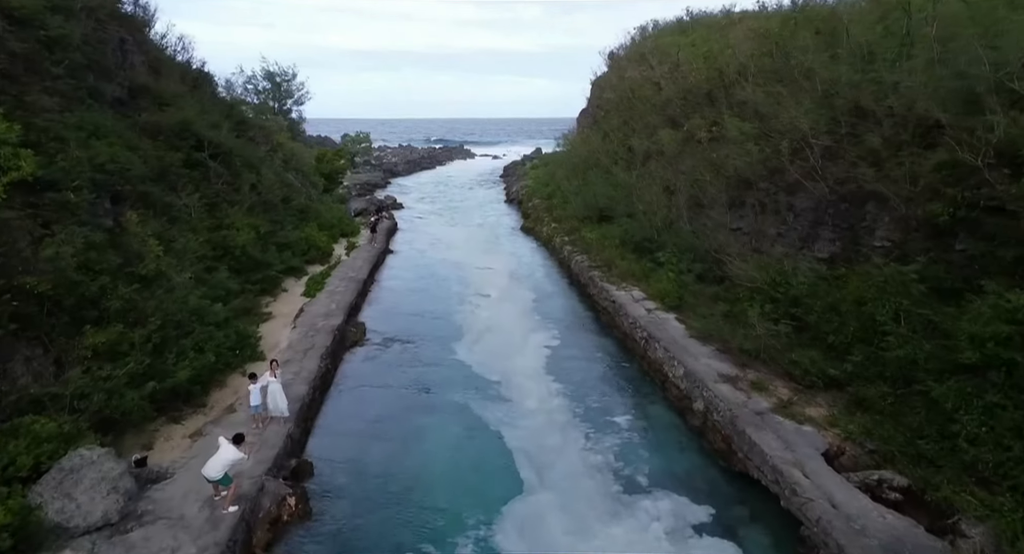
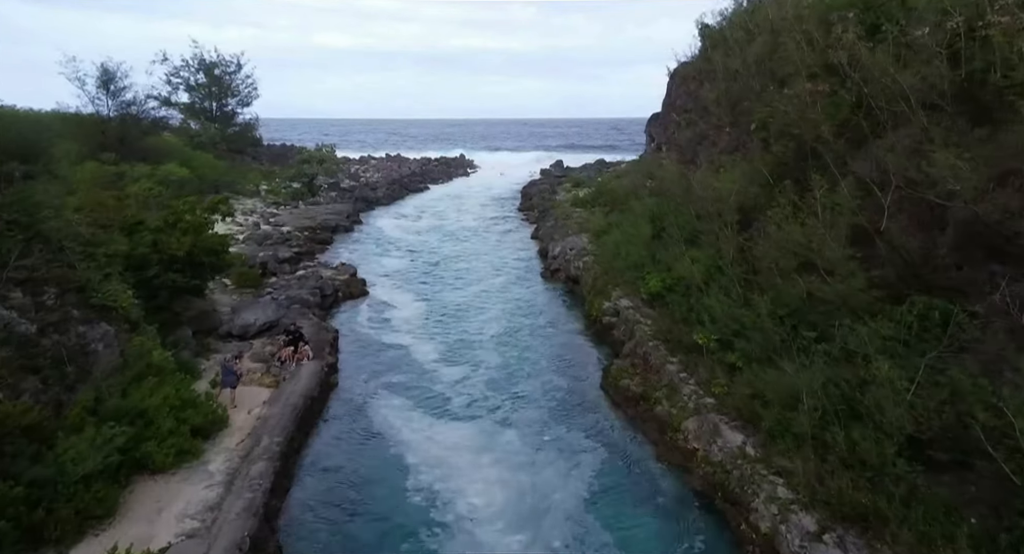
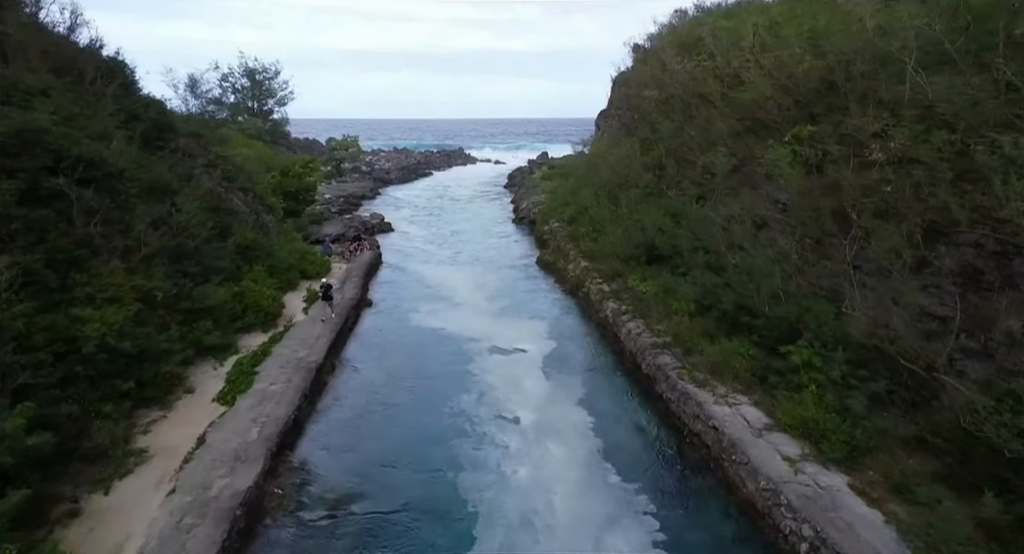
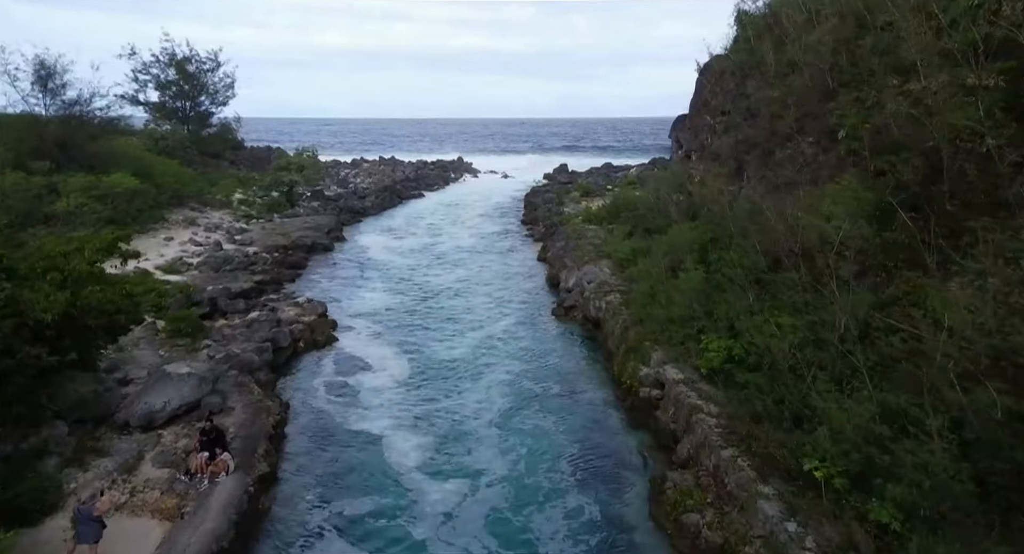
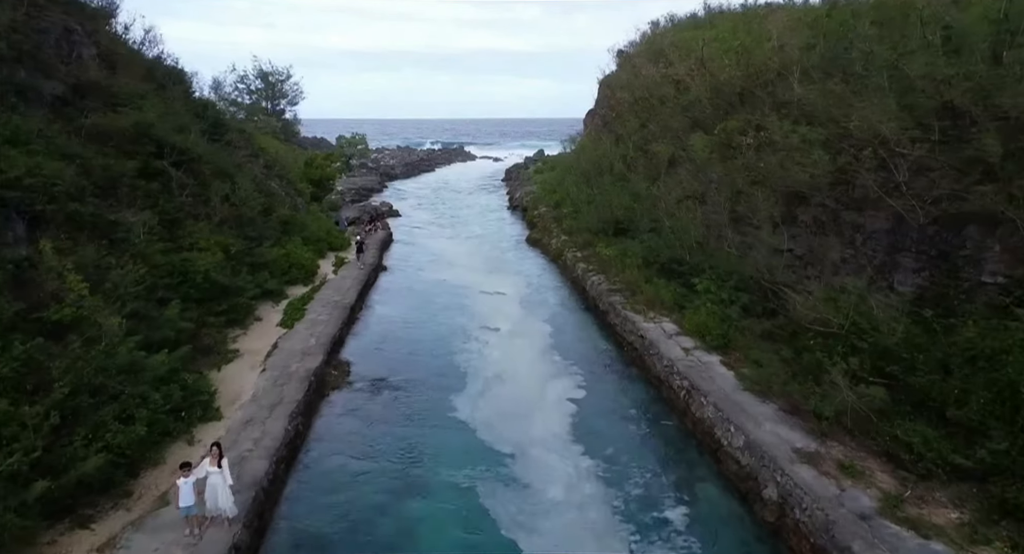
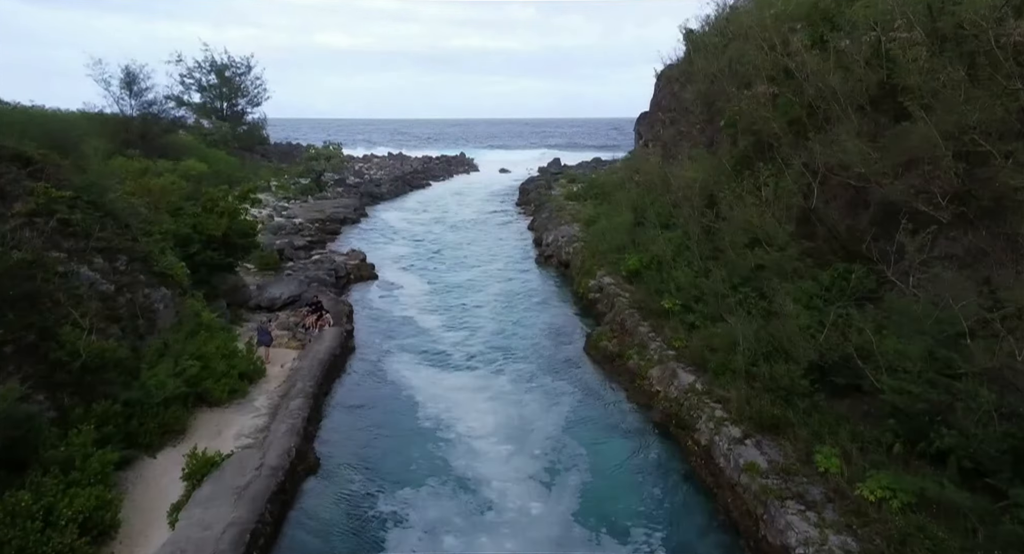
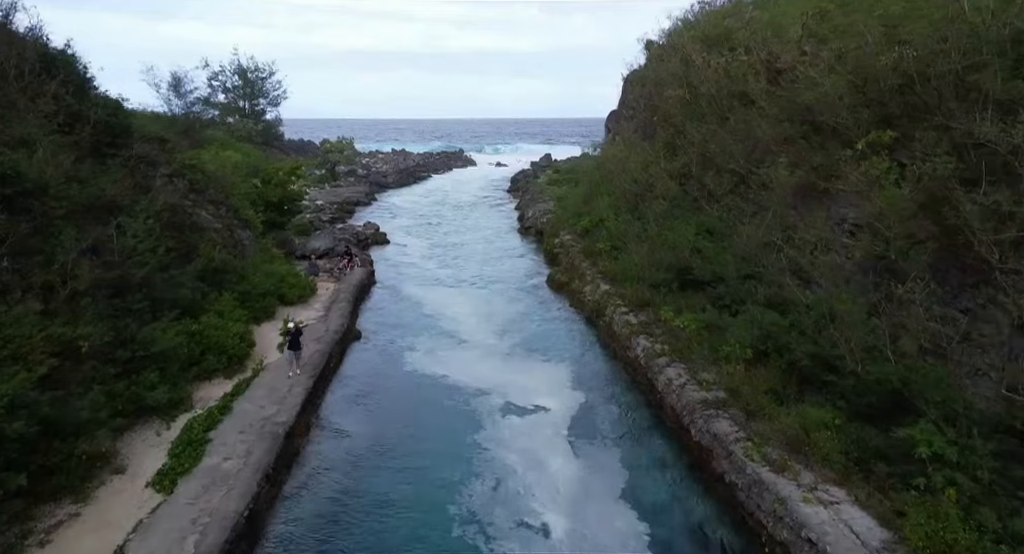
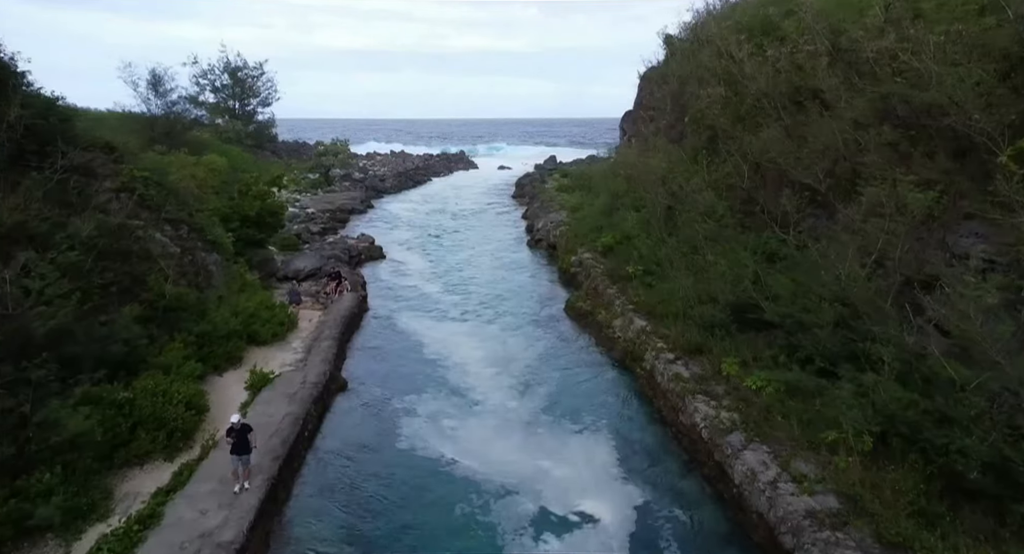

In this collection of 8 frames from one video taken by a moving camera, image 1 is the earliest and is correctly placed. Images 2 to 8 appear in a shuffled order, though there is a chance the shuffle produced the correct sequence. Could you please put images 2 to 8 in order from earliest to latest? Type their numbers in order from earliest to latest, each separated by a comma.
5, 3, 7, 8, 6, 2, 4
